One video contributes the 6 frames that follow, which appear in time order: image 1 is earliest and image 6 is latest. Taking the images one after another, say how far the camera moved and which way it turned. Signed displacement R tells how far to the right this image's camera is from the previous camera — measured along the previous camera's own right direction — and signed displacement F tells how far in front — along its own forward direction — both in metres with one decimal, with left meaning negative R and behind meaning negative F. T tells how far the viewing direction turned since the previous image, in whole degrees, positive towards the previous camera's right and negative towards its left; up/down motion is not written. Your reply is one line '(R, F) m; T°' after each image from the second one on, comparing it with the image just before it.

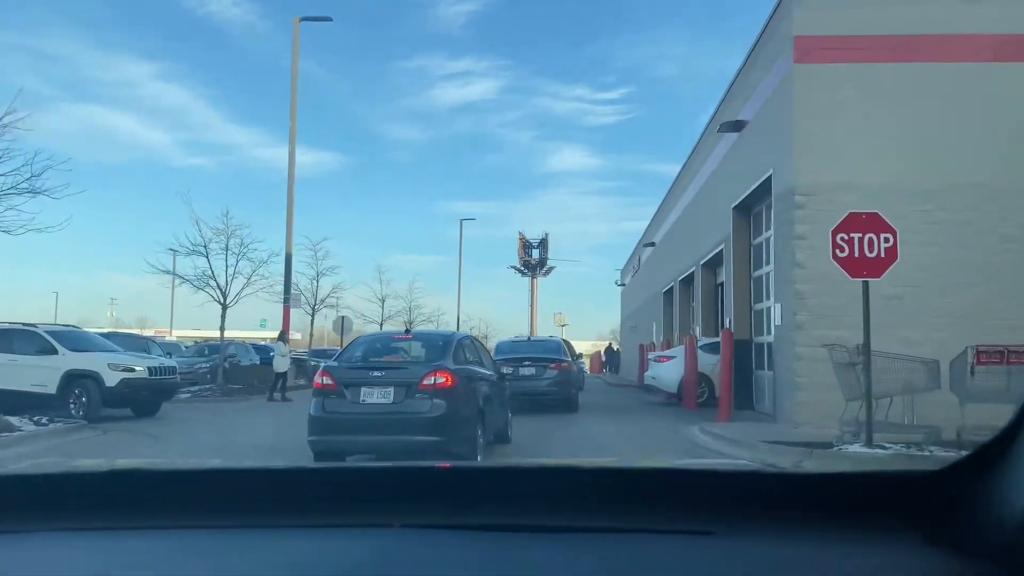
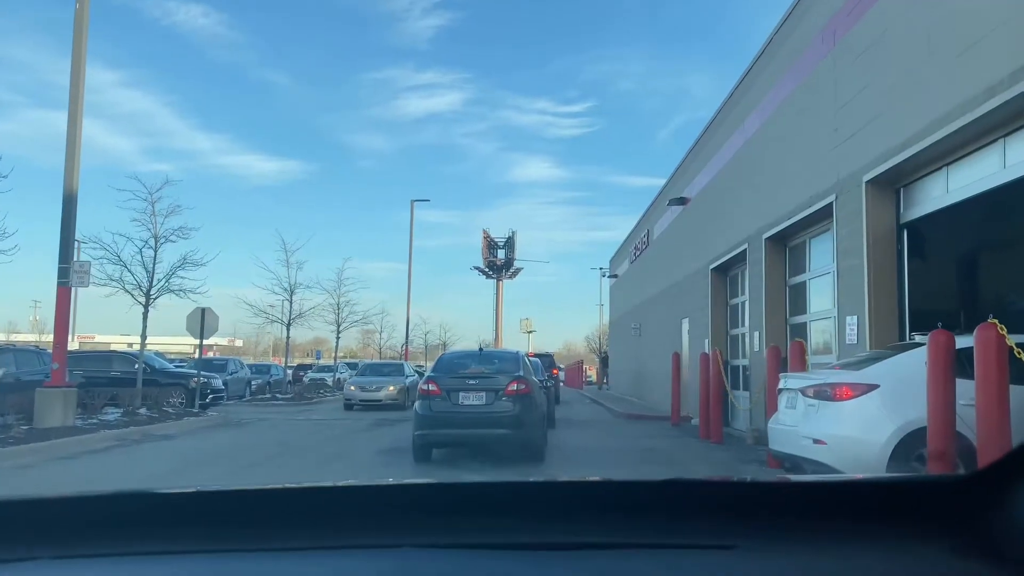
(0.0, +1.0) m; +2°
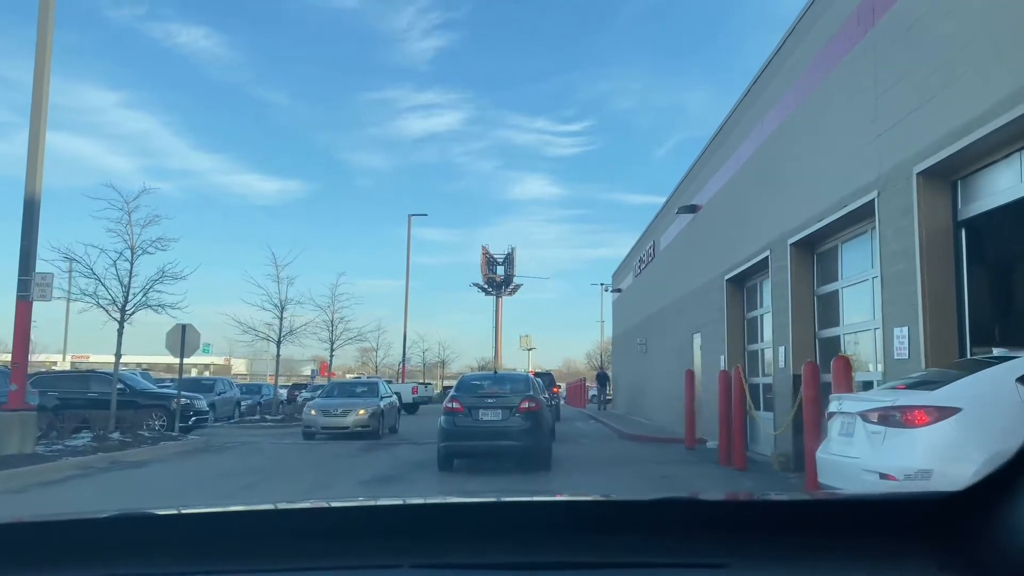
(0.0, +1.0) m; 0°
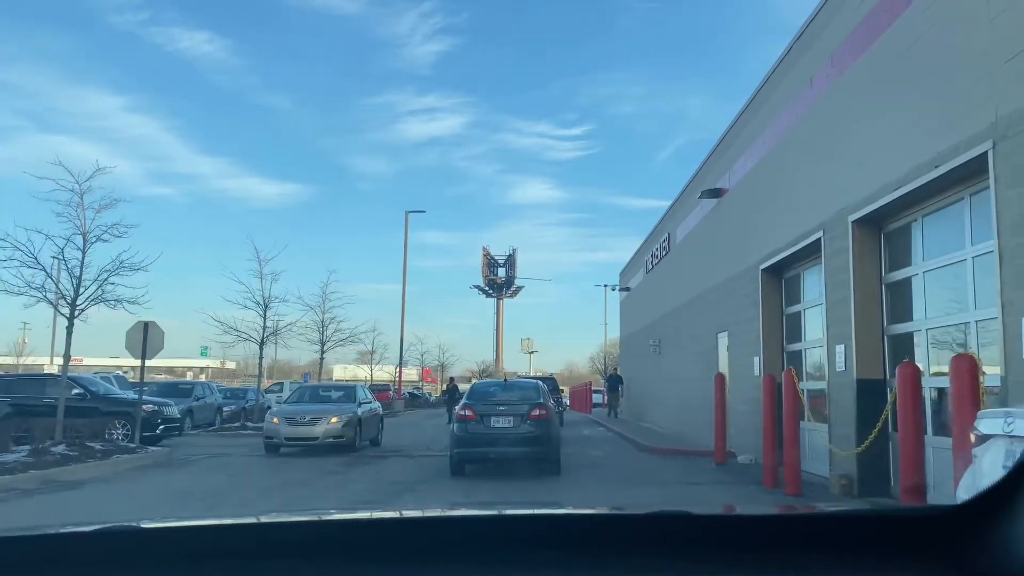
(0.0, +1.8) m; 0°
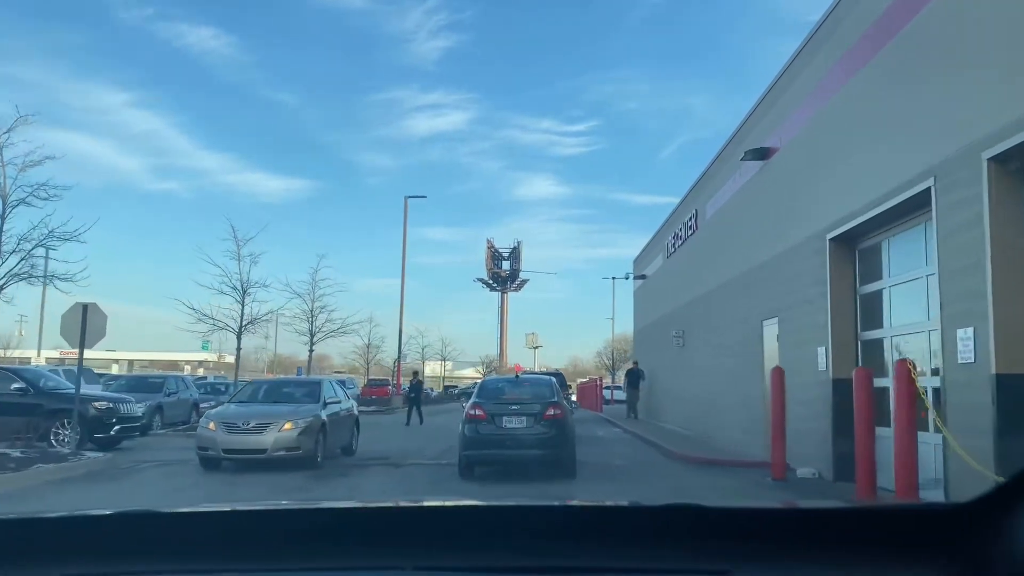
(-0.1, +2.4) m; 0°
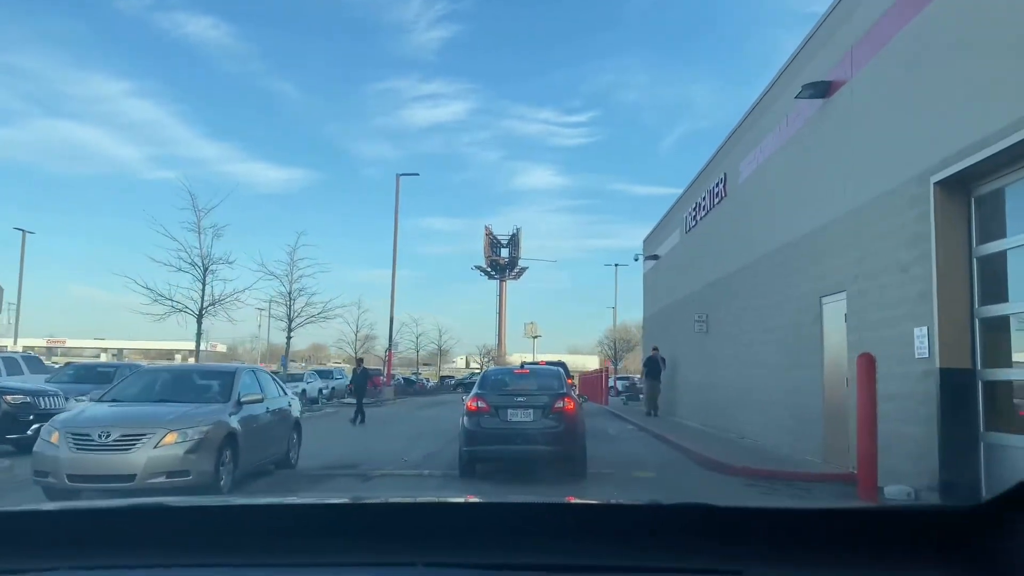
(0.0, +2.5) m; 0°
